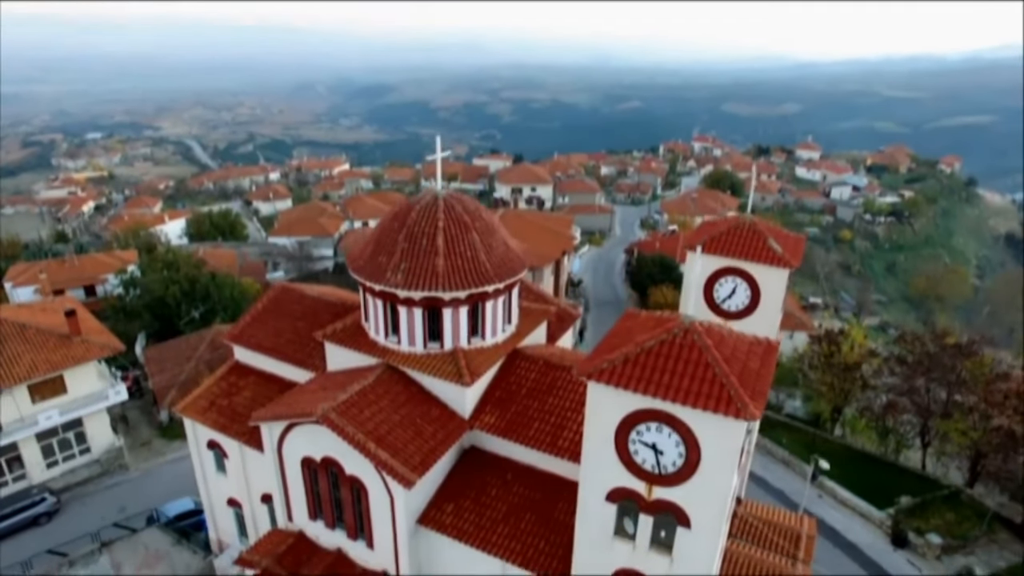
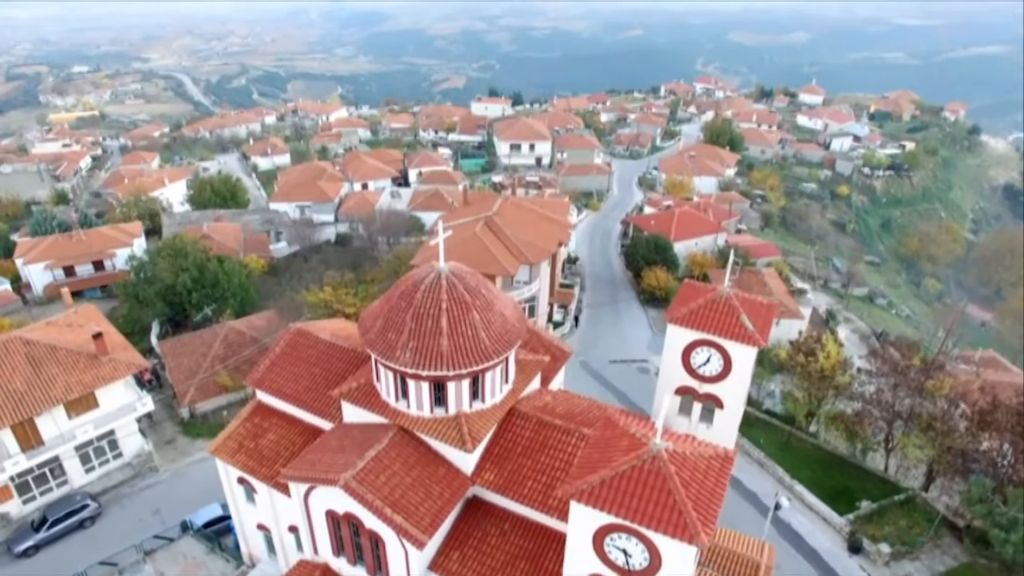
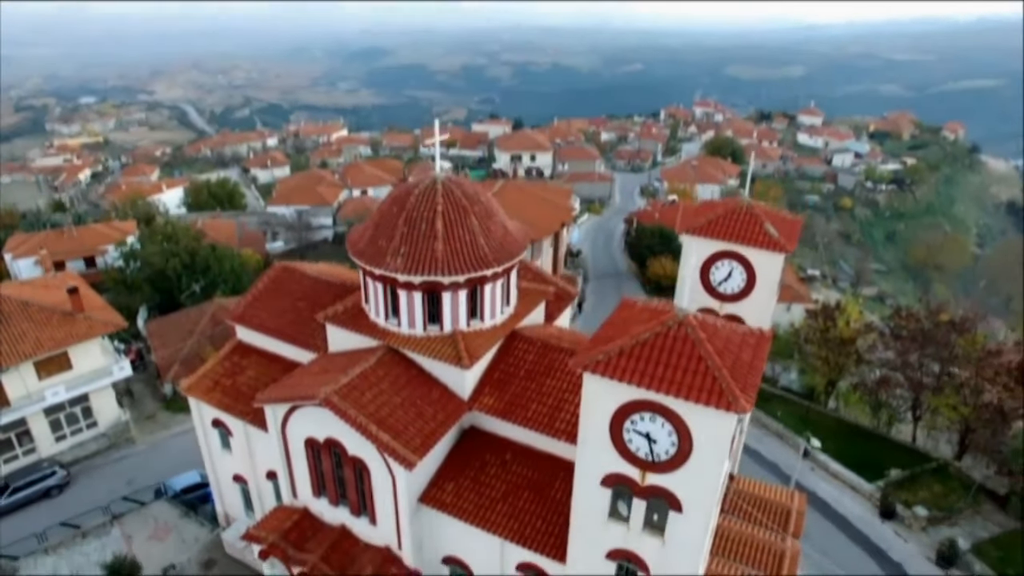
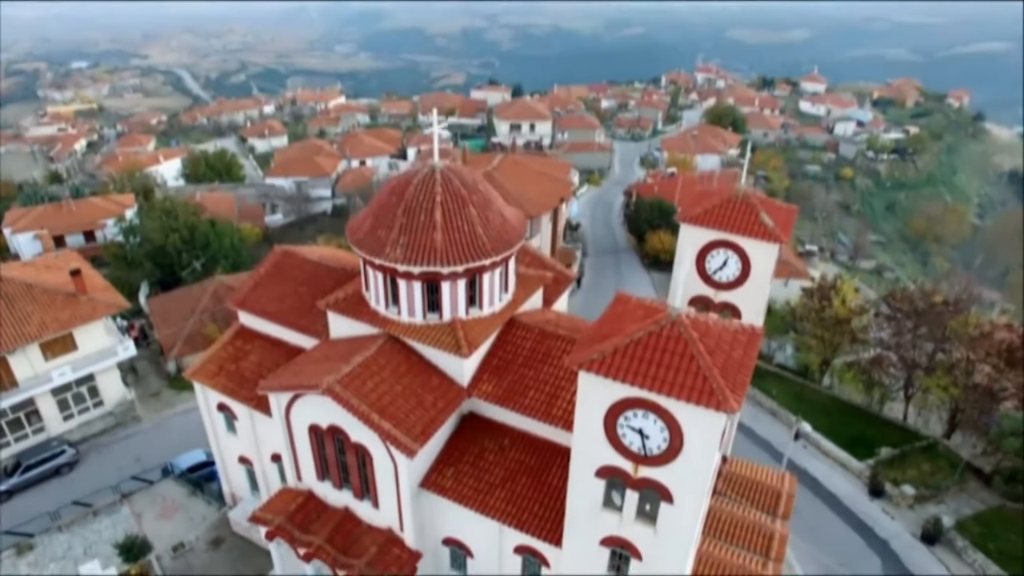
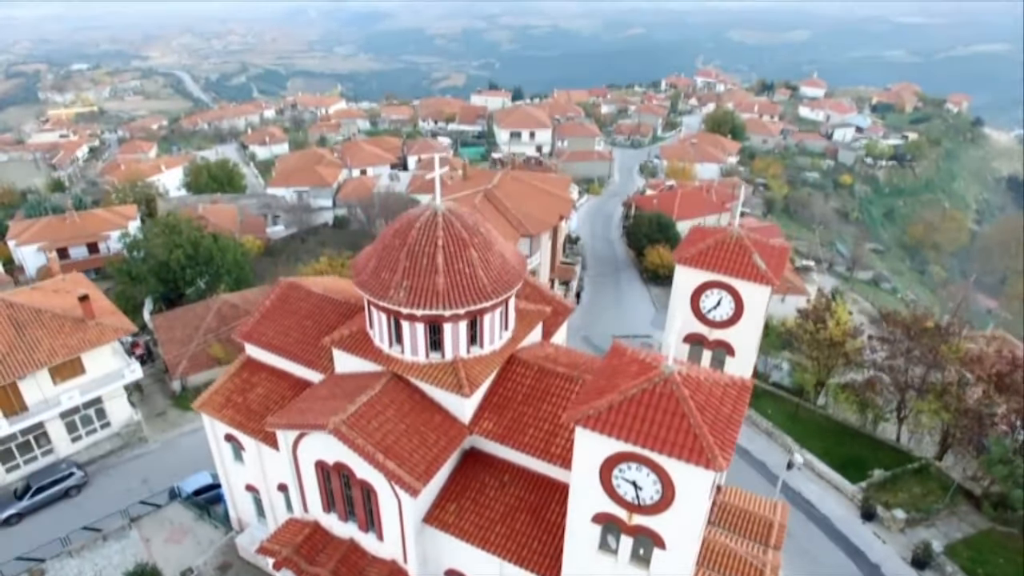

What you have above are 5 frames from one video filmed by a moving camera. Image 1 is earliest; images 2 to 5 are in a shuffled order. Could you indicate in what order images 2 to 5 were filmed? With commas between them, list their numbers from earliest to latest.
3, 4, 5, 2
